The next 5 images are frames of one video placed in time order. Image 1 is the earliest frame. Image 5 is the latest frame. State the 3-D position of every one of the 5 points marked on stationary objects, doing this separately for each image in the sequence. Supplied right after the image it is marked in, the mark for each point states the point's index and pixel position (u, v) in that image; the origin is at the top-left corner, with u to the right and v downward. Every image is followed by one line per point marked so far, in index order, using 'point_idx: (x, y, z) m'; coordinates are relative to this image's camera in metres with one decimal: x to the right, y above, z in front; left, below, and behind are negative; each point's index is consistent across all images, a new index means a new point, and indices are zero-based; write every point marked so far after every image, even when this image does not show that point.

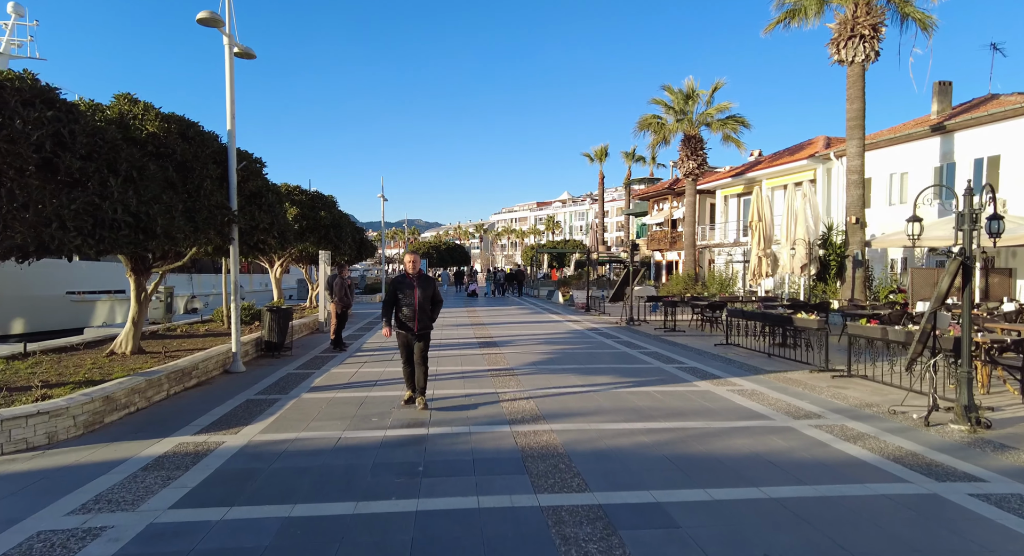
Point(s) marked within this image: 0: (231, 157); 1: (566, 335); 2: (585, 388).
0: (-4.4, +1.9, +9.7) m
1: (+1.4, -1.5, +16.1) m
2: (+1.0, -1.6, +8.7) m
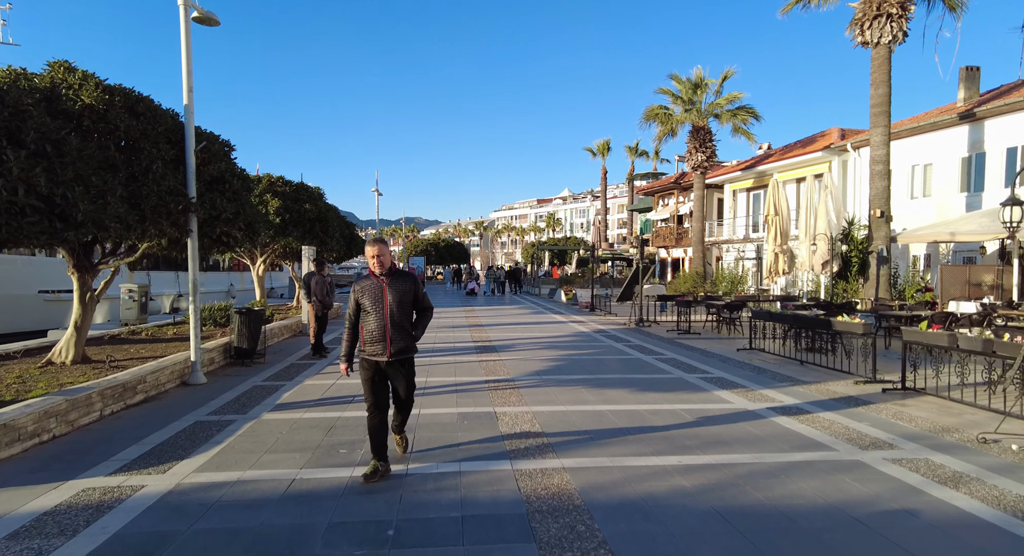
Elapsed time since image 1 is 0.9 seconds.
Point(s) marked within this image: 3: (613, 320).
0: (-4.4, +1.9, +8.4) m
1: (+1.4, -1.4, +14.8) m
2: (+1.0, -1.5, +7.4) m
3: (+3.0, -1.3, +18.5) m
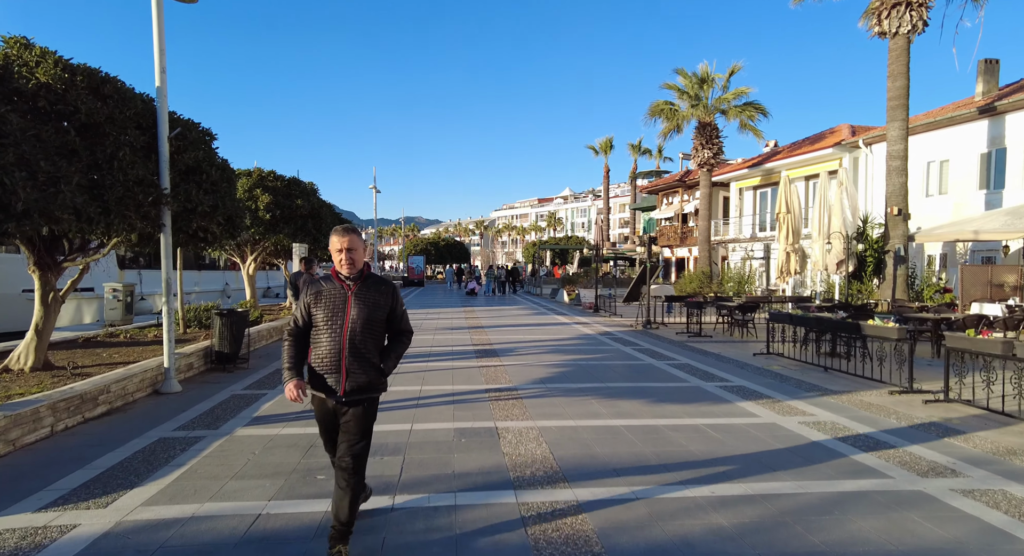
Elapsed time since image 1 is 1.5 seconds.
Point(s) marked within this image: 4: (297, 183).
0: (-4.3, +1.9, +7.7) m
1: (+1.4, -1.4, +14.0) m
2: (+1.1, -1.5, +6.6) m
3: (+3.1, -1.3, +17.7) m
4: (-5.9, +2.6, +16.9) m
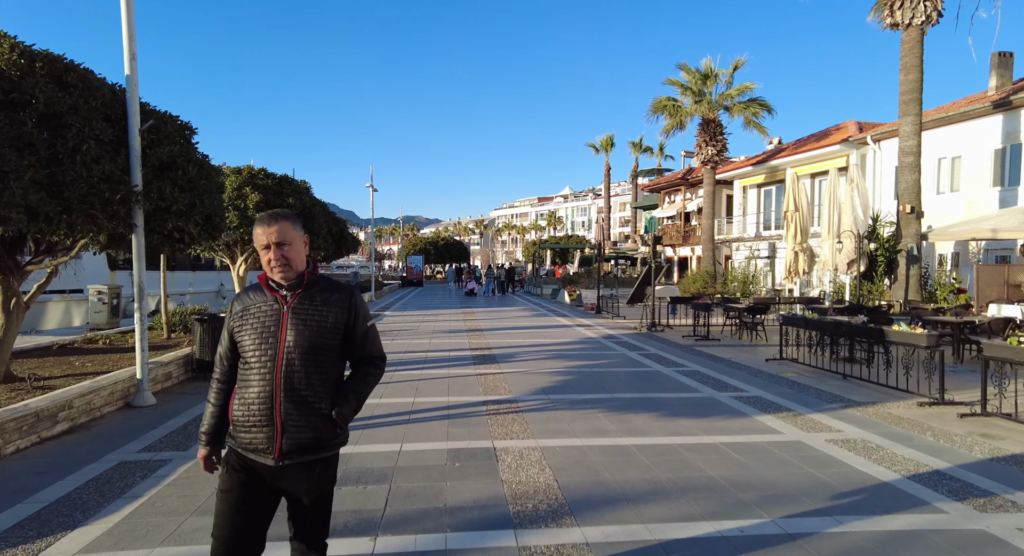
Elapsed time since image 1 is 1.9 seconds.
0: (-4.3, +1.9, +7.1) m
1: (+1.4, -1.5, +13.4) m
2: (+1.1, -1.6, +6.1) m
3: (+3.1, -1.3, +17.1) m
4: (-5.9, +2.6, +16.3) m
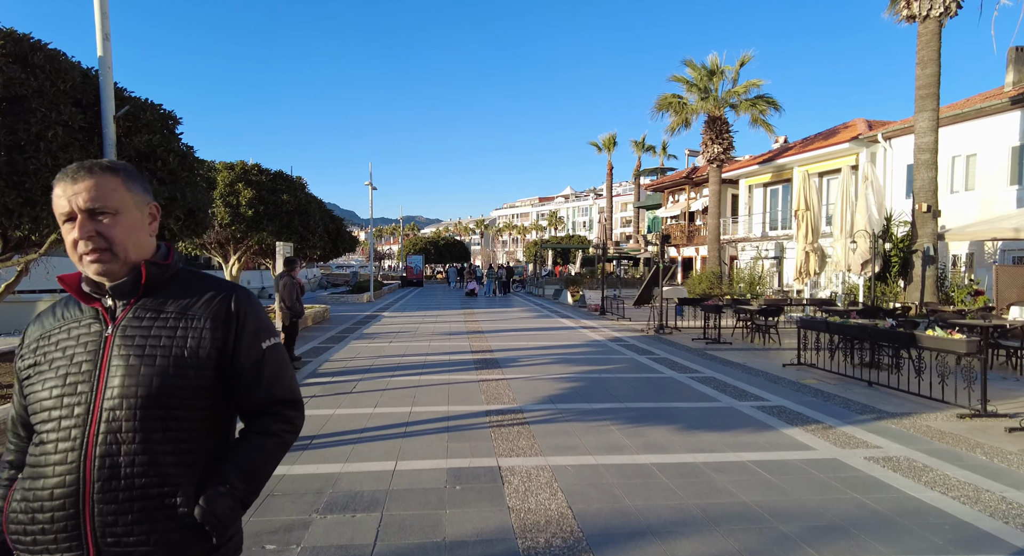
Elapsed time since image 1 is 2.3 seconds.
0: (-4.3, +1.9, +6.5) m
1: (+1.5, -1.5, +12.9) m
2: (+1.1, -1.6, +5.5) m
3: (+3.1, -1.3, +16.6) m
4: (-5.8, +2.6, +15.8) m
